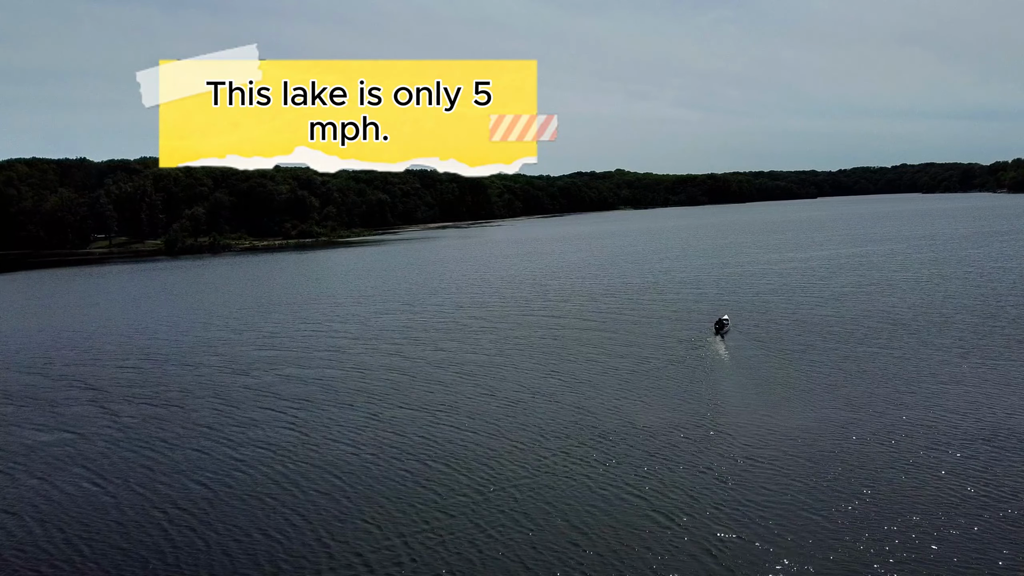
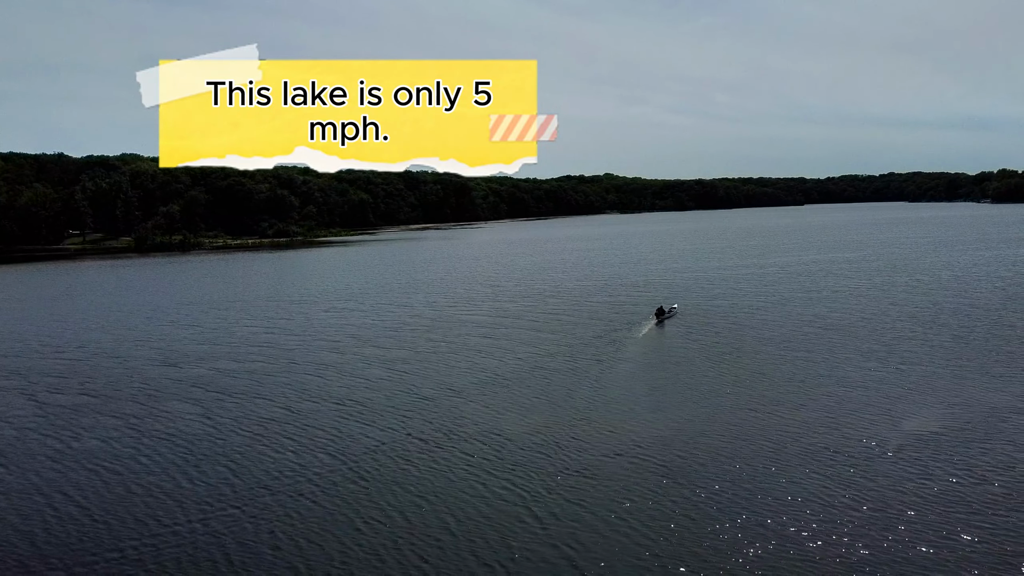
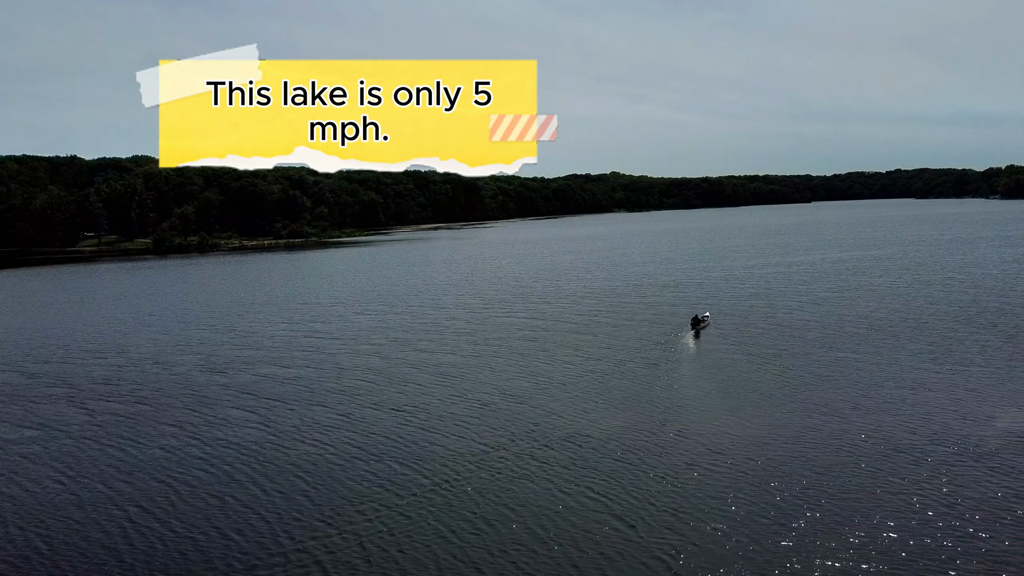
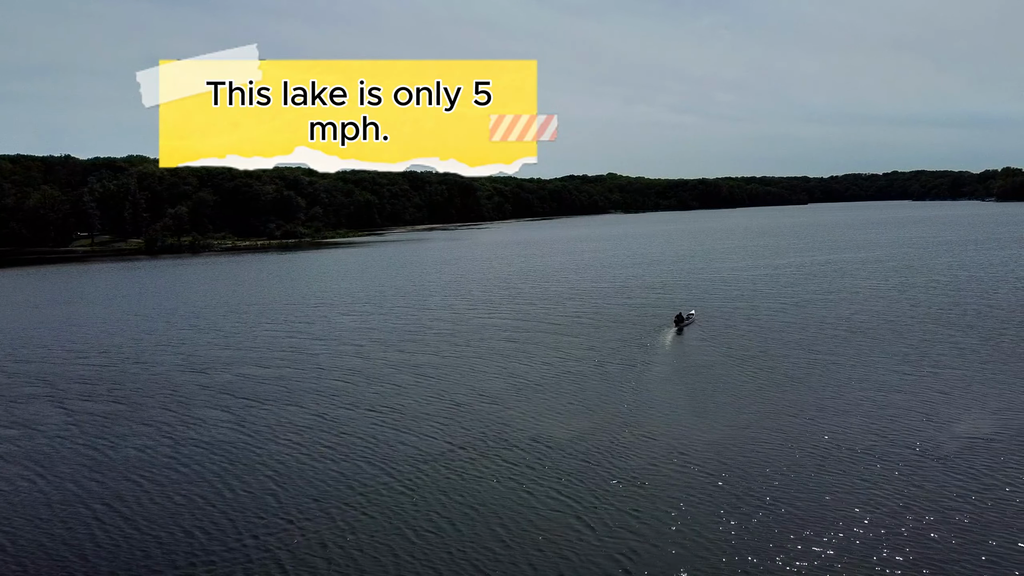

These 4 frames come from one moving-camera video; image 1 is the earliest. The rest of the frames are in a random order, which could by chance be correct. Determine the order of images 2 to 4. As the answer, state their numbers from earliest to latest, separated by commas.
3, 4, 2
